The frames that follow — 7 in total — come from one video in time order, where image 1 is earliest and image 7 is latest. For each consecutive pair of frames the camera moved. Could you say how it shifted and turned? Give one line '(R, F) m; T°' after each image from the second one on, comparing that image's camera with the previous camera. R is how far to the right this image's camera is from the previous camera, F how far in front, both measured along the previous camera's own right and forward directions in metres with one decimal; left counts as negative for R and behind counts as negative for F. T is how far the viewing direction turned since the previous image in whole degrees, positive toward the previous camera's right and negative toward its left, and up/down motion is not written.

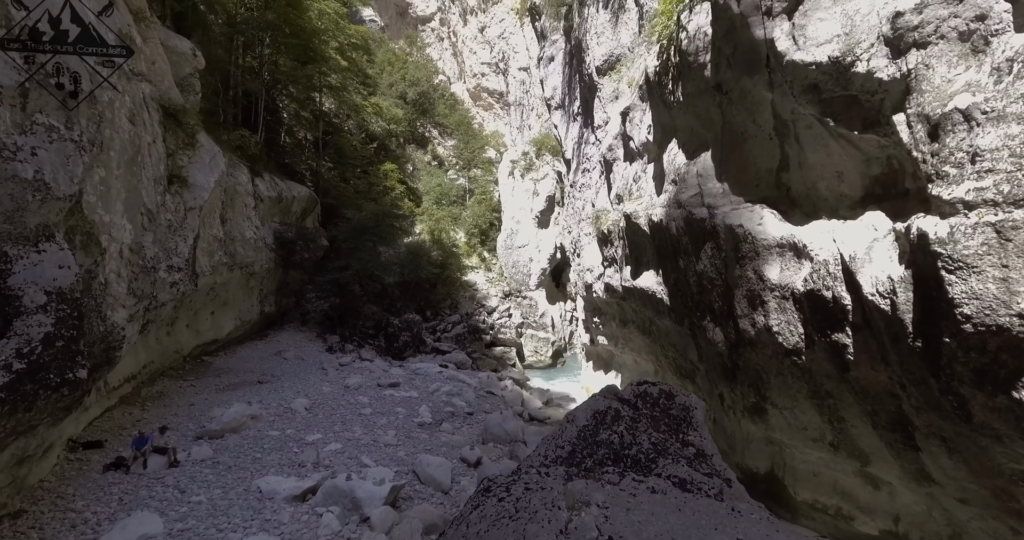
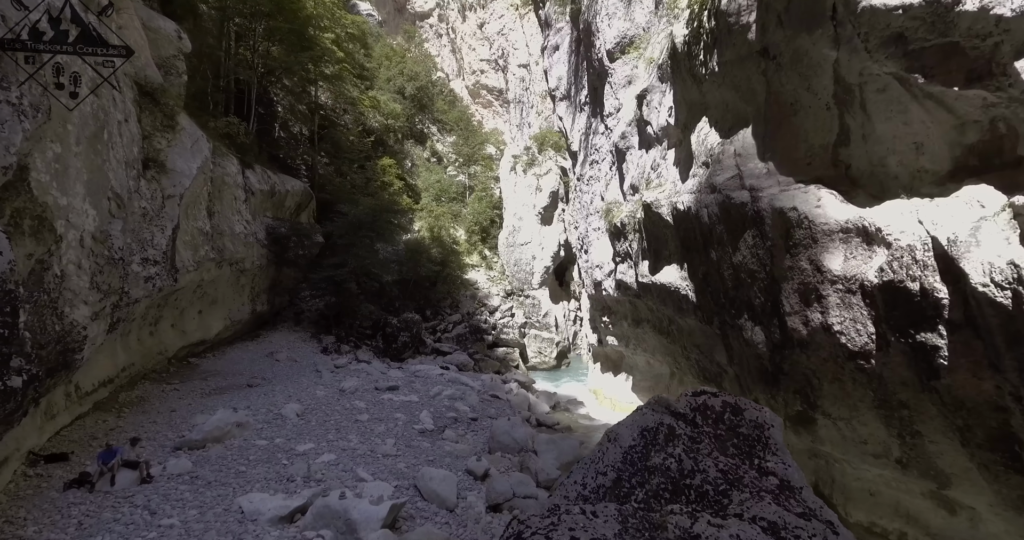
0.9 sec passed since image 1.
(-0.2, +0.7) m; 0°
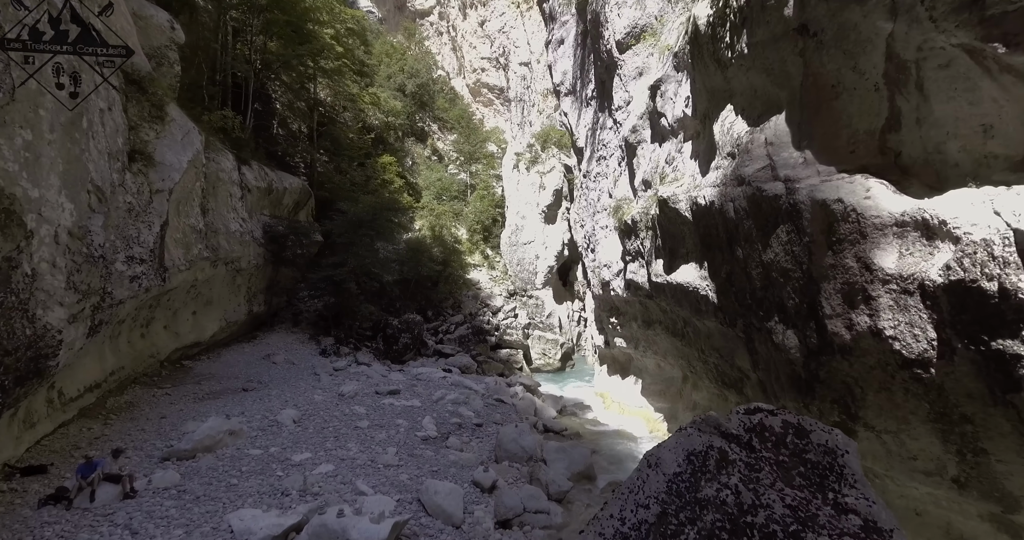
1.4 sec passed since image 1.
(-0.1, +0.4) m; 0°
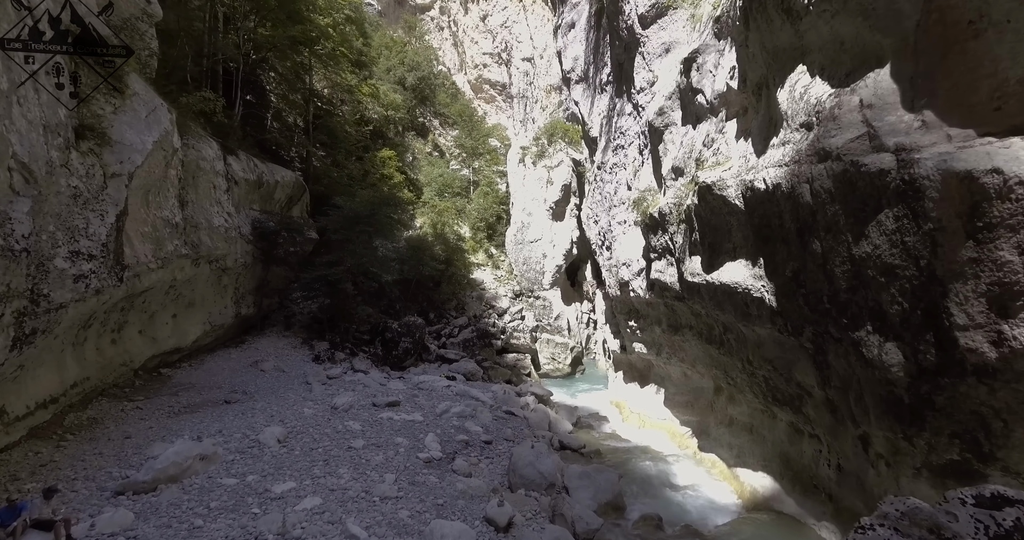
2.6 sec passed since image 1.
(-0.2, +1.1) m; 0°
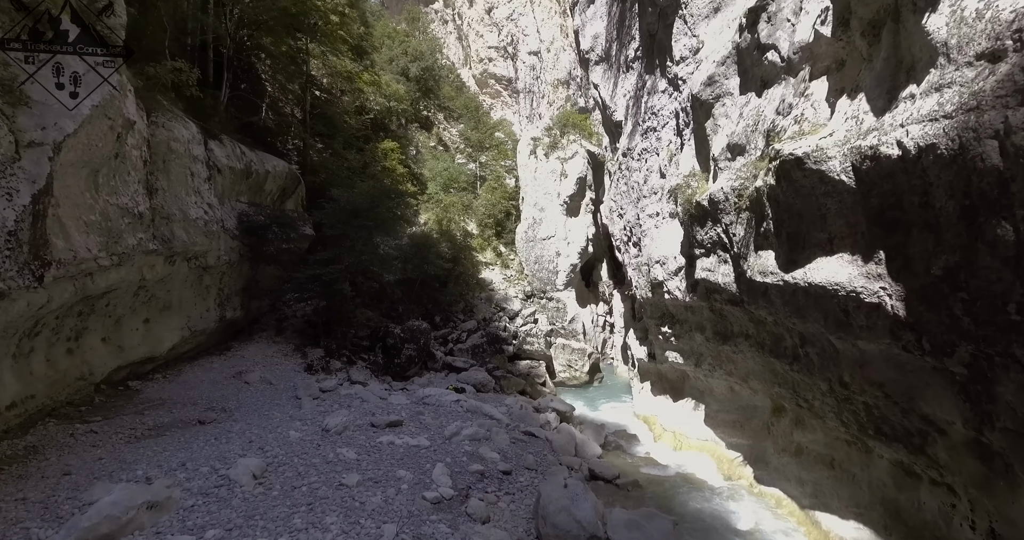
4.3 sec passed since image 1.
(-0.3, +1.4) m; 0°
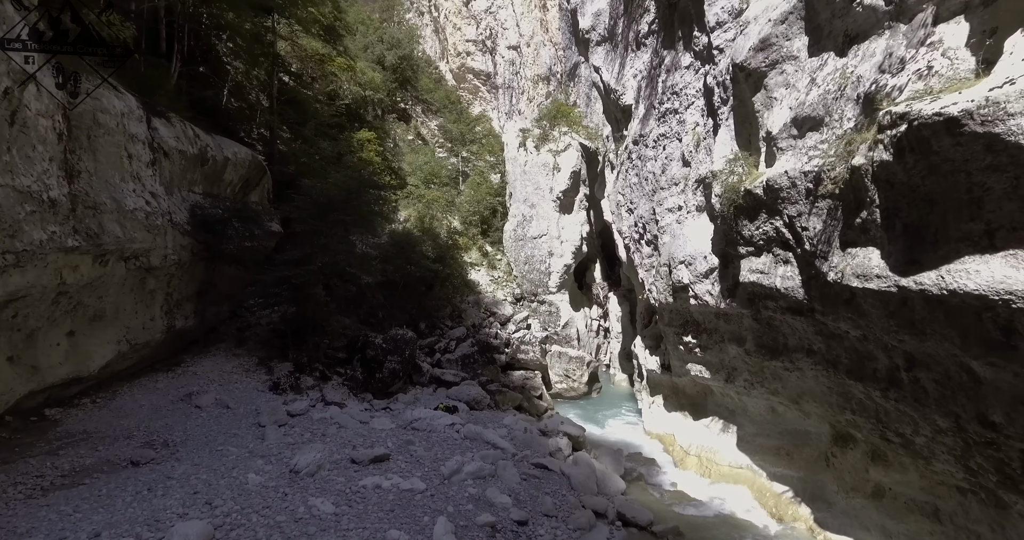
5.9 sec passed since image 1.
(-0.5, +1.5) m; +3°
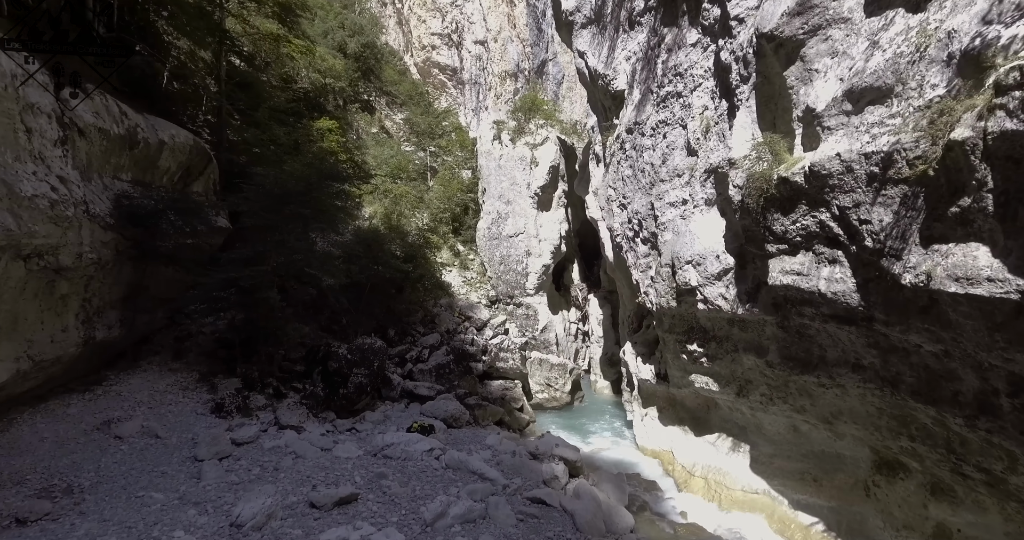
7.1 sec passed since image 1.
(-0.4, +1.2) m; +4°
